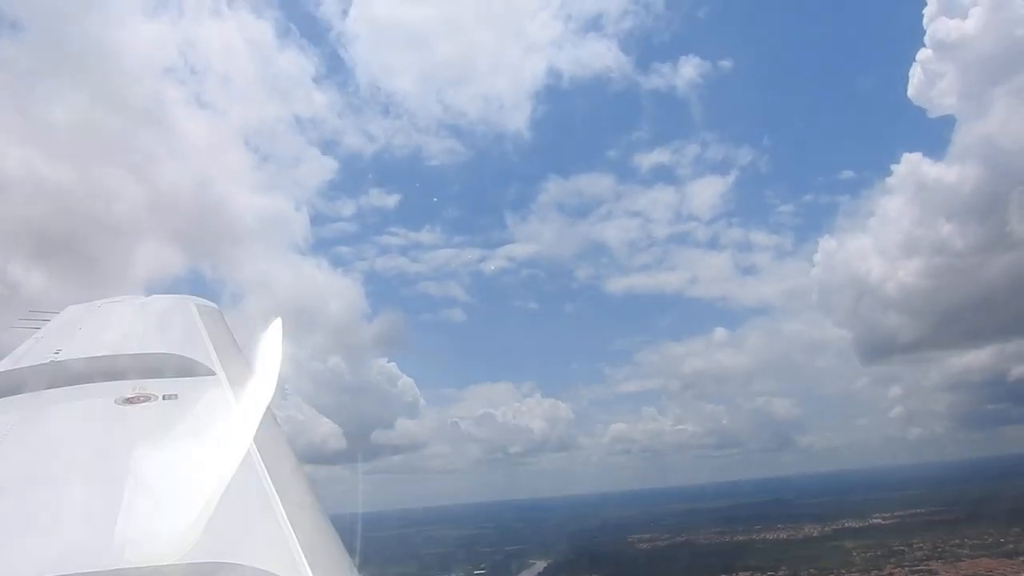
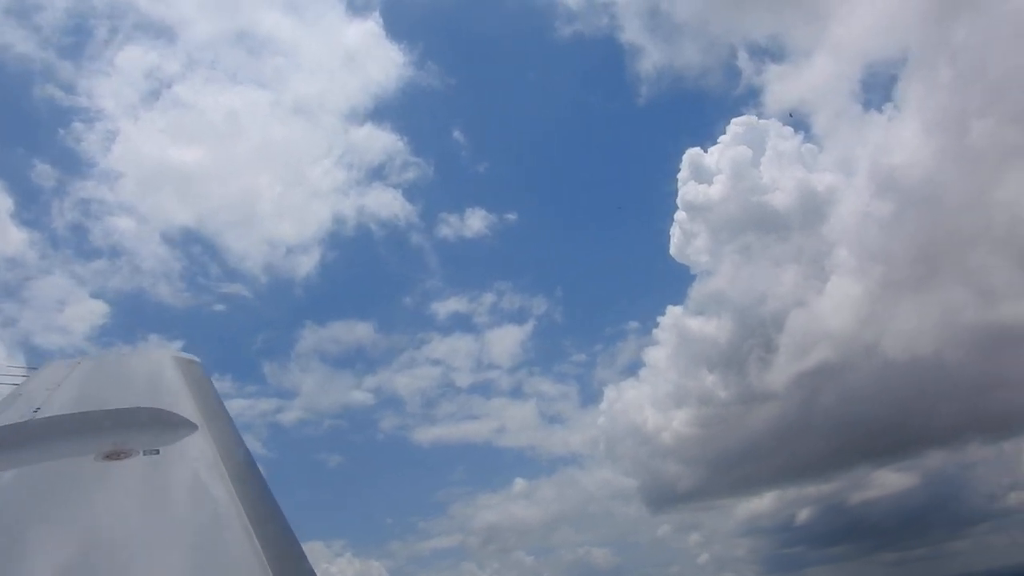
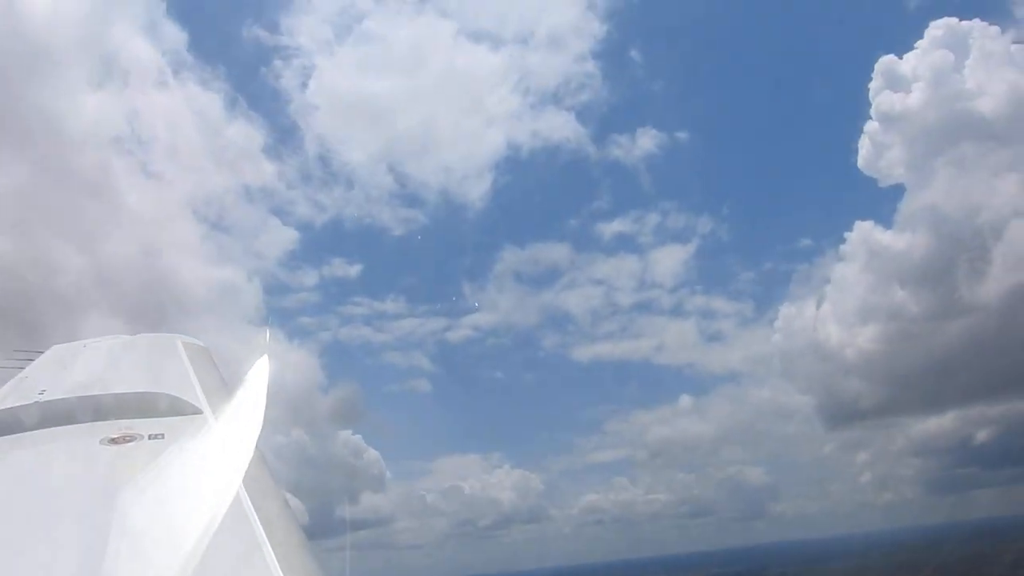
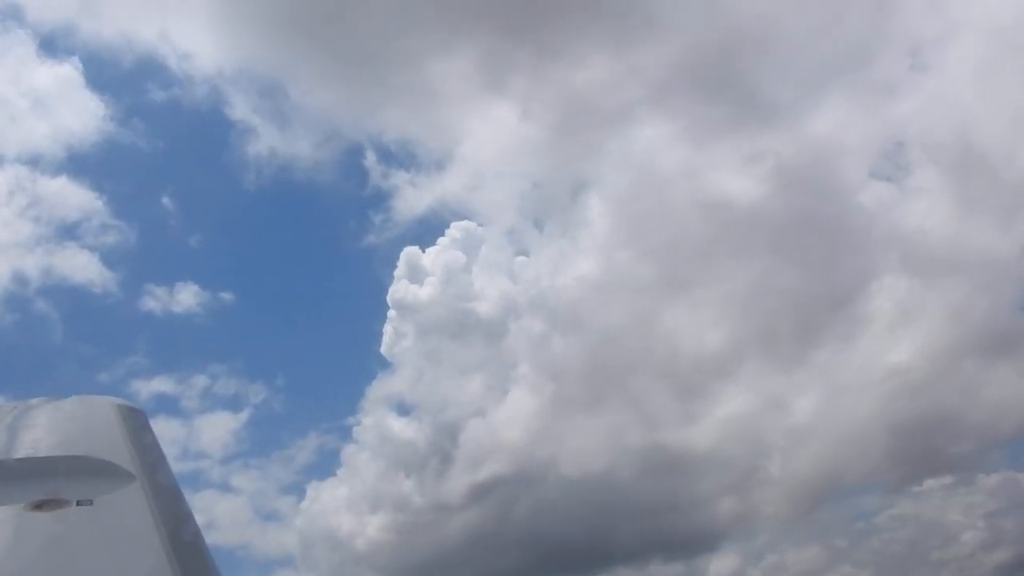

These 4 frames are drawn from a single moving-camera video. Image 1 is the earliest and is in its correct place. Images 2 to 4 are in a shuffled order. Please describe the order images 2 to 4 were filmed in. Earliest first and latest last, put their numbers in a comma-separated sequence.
3, 2, 4
